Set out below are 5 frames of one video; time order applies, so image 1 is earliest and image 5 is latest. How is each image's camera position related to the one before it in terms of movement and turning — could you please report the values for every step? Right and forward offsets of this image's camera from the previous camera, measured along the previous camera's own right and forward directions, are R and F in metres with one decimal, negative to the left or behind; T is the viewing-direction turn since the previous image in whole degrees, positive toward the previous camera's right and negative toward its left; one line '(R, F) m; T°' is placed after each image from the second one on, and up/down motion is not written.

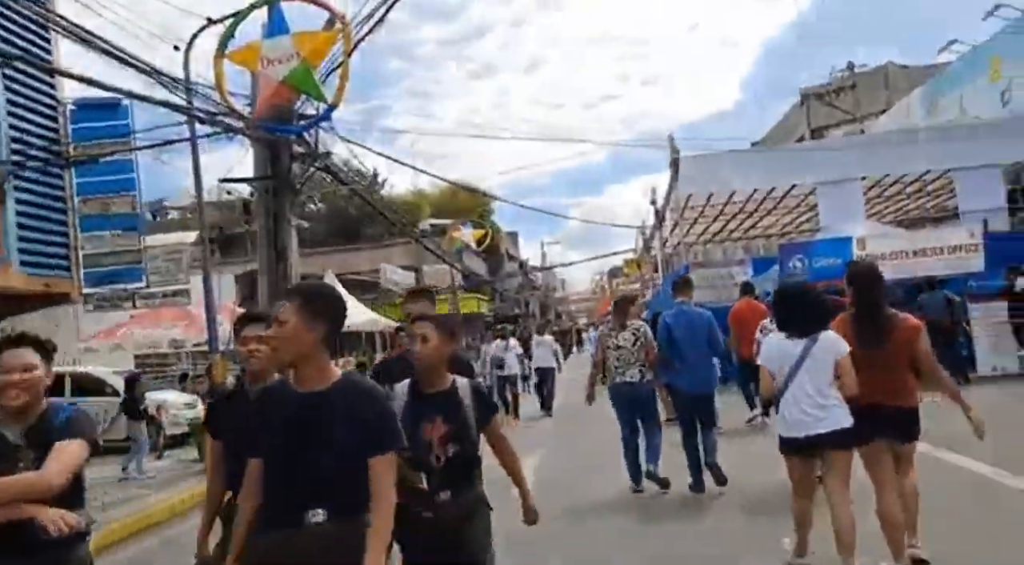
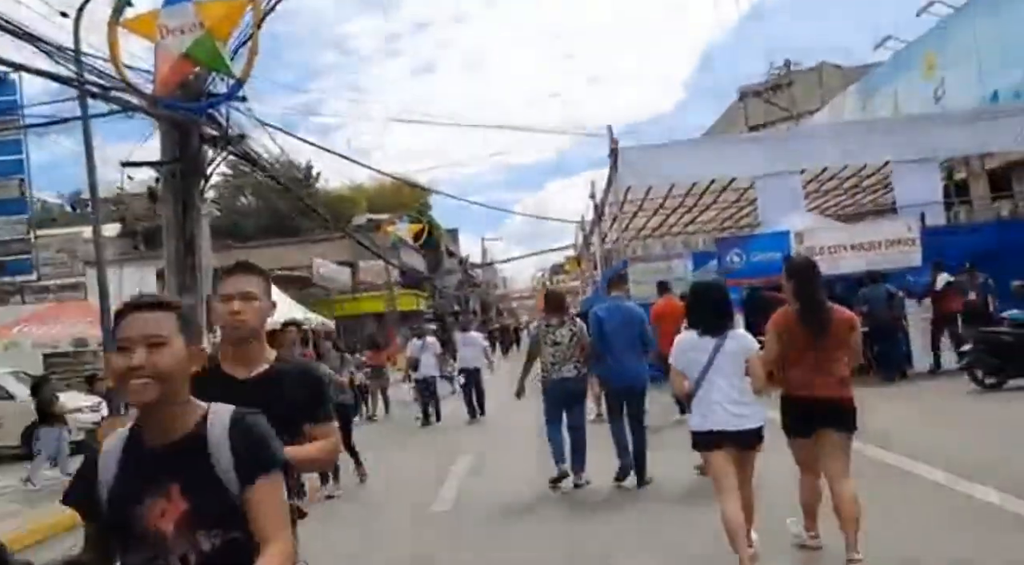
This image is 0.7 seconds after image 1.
(+0.2, +0.9) m; +4°
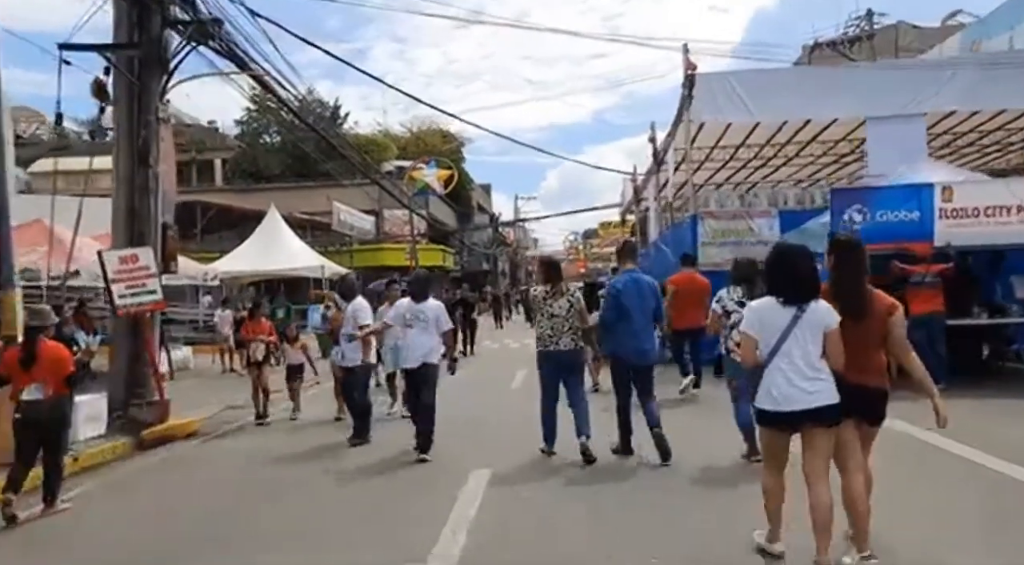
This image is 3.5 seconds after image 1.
(-0.2, +3.5) m; -2°
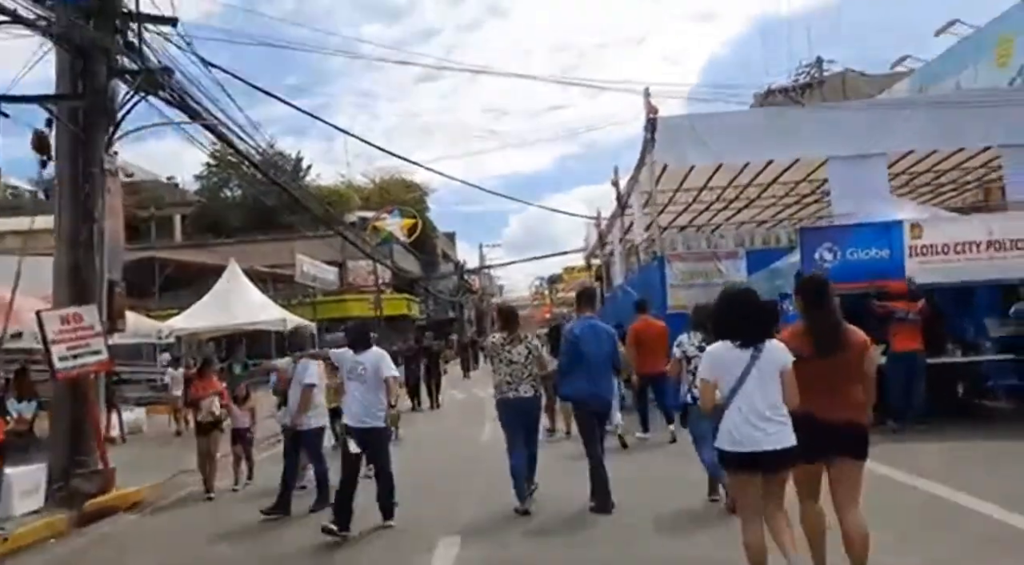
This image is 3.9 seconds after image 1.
(0.0, +0.4) m; +2°
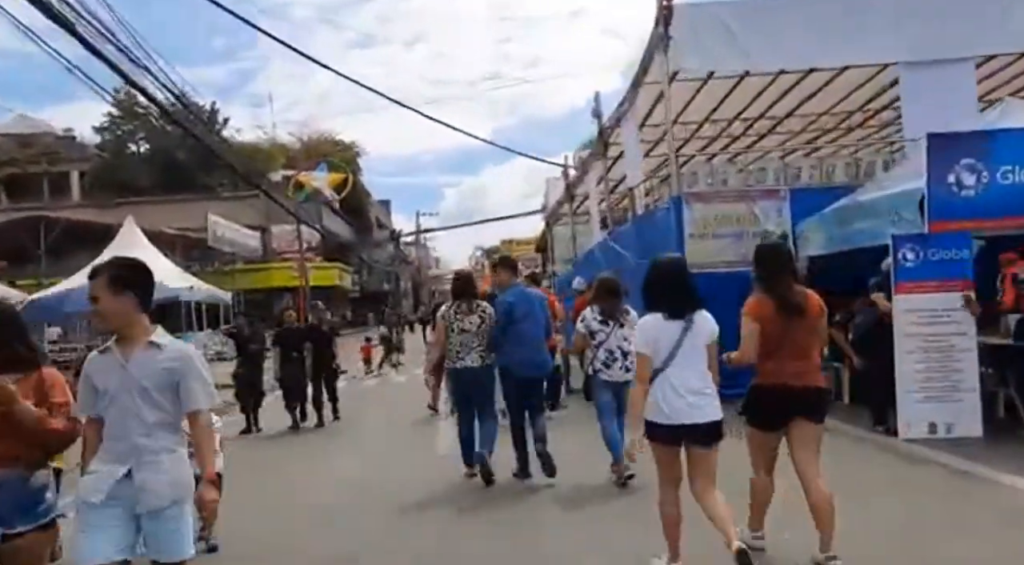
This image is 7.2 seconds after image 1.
(-0.4, +4.2) m; +4°
